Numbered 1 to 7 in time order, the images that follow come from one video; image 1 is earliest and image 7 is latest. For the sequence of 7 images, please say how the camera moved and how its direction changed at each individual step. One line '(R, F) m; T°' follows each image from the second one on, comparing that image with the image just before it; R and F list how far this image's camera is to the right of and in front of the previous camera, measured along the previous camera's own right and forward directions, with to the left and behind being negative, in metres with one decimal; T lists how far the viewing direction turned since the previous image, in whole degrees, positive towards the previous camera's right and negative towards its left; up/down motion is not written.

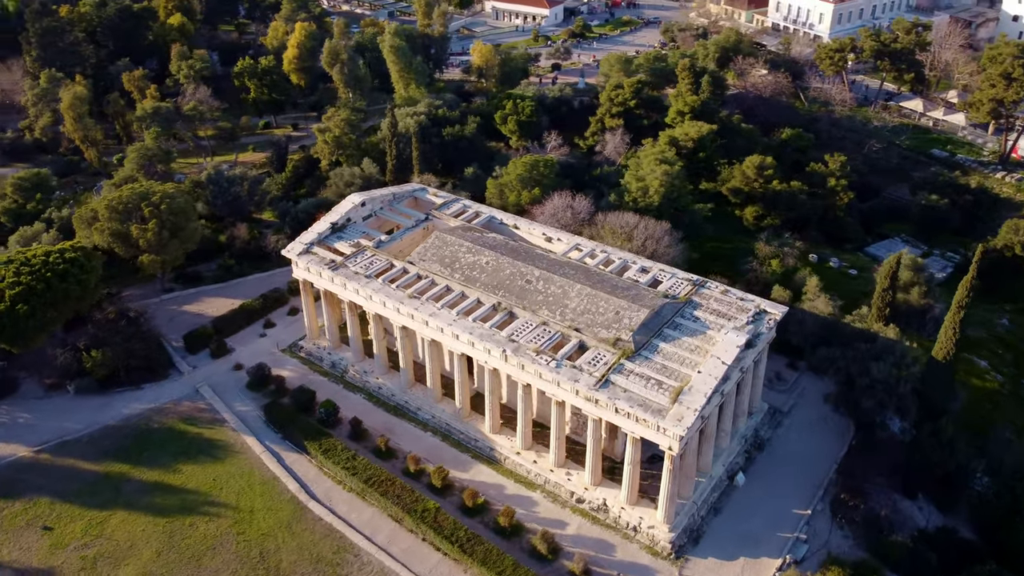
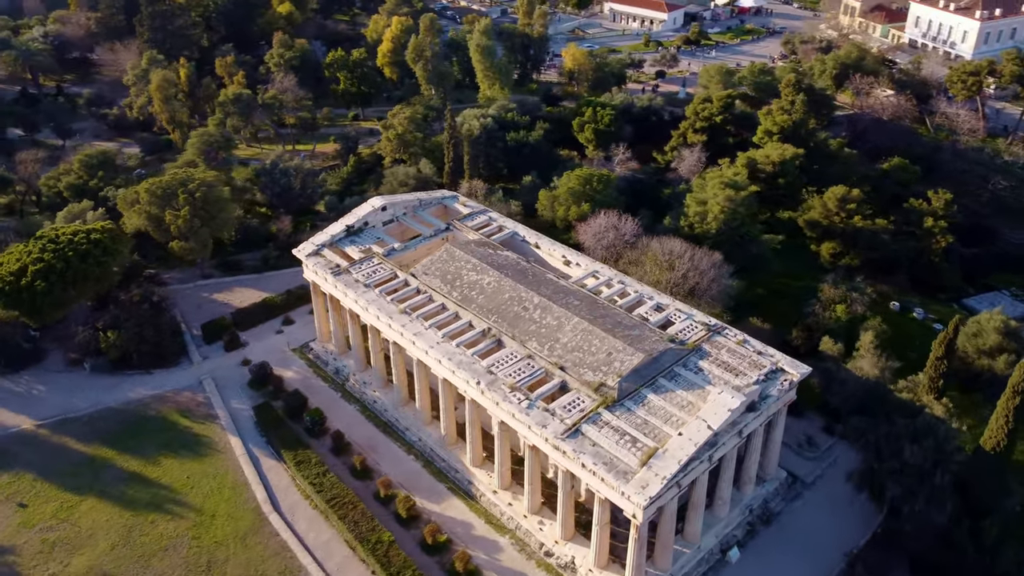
(+5.9, +3.3) m; -9°
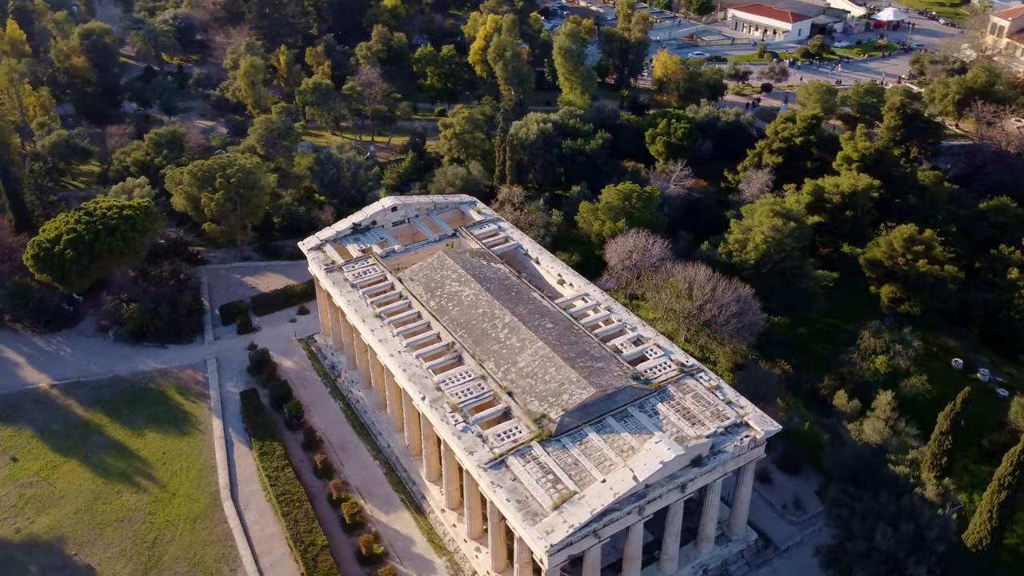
(+7.1, +1.9) m; -9°
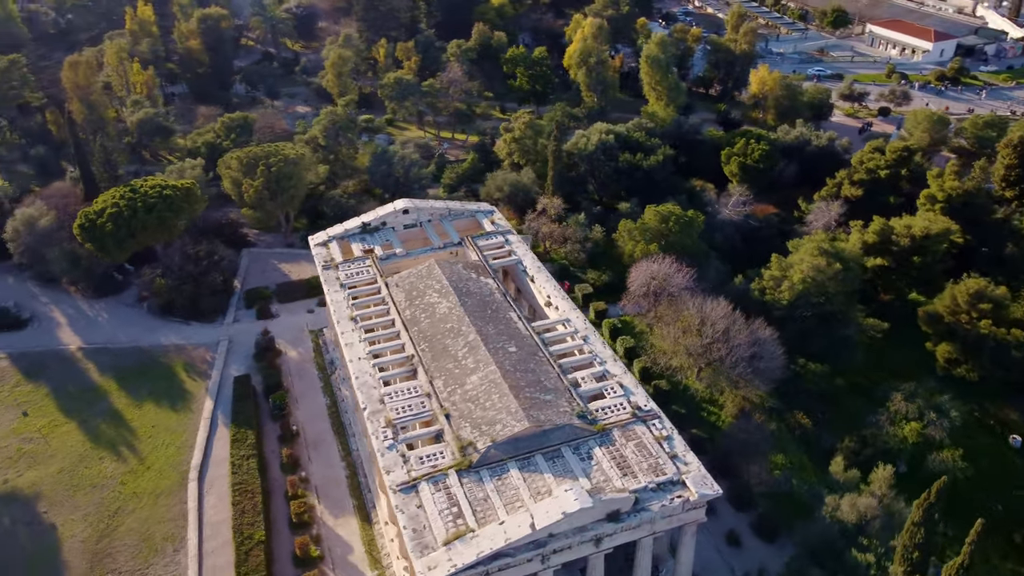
(+7.2, +1.8) m; -9°
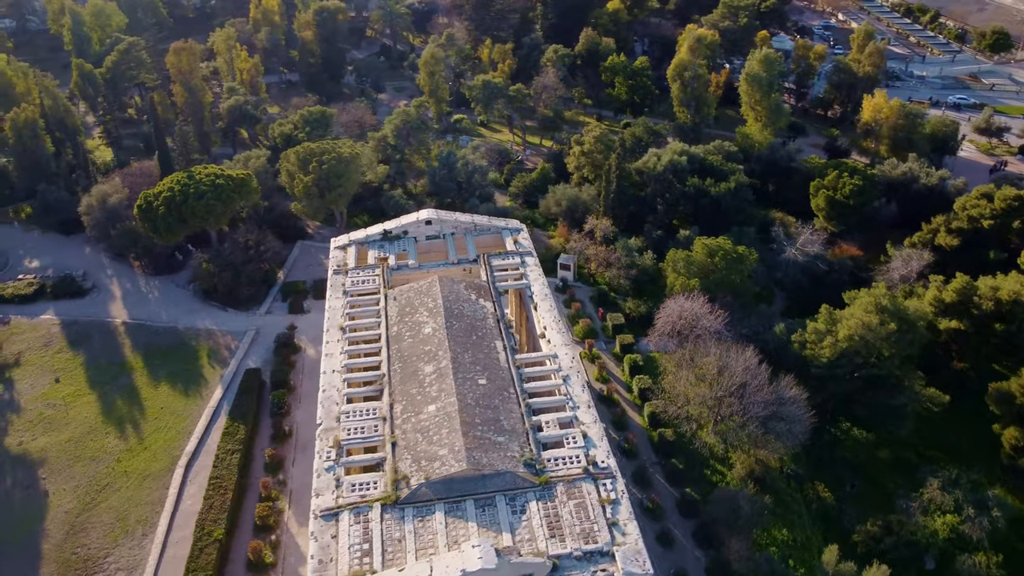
(+6.5, +2.2) m; -10°
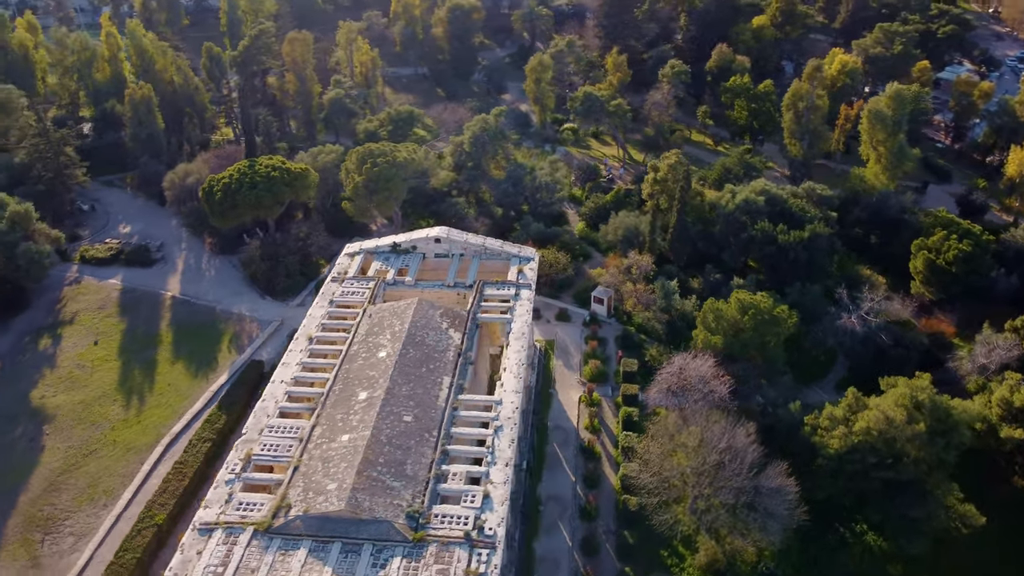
(+9.1, +2.7) m; -12°
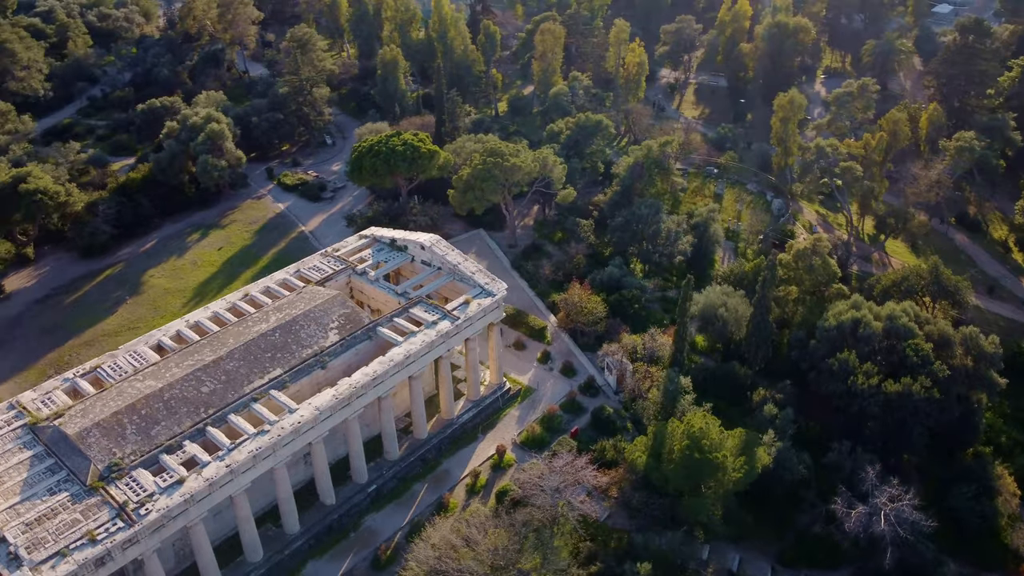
(+22.2, +8.9) m; -30°
